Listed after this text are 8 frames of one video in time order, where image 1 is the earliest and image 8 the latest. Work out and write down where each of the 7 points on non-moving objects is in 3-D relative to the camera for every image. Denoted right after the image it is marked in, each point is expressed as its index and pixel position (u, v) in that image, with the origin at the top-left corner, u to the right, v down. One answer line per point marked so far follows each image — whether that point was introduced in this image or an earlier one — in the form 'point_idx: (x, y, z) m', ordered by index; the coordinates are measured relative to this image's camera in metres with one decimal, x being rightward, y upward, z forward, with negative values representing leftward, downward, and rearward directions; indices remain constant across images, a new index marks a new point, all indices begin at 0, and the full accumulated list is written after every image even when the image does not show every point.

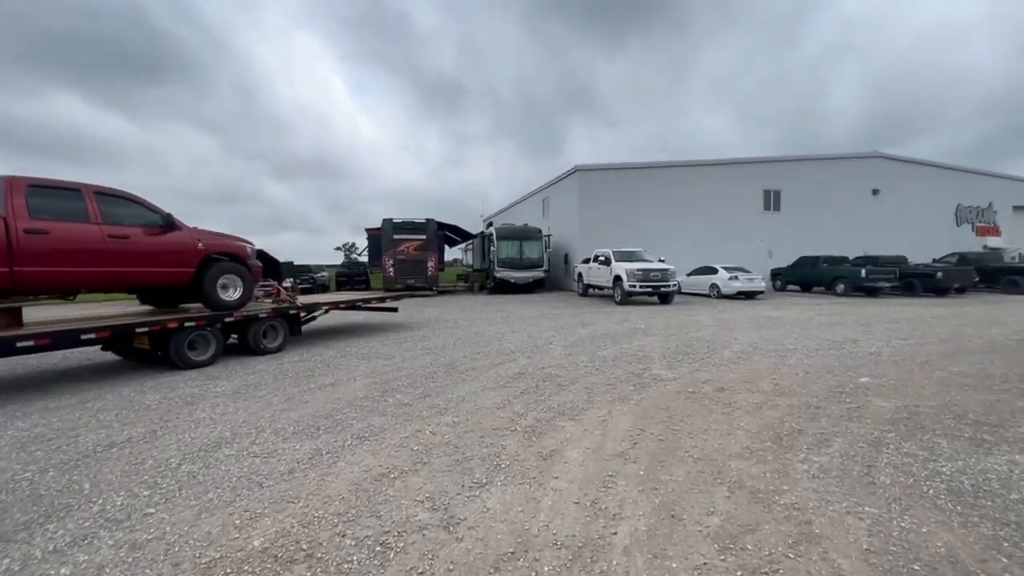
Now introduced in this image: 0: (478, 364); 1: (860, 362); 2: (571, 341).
0: (-0.6, -1.2, +7.6) m
1: (+5.3, -1.1, +7.2) m
2: (+1.2, -1.1, +9.6) m
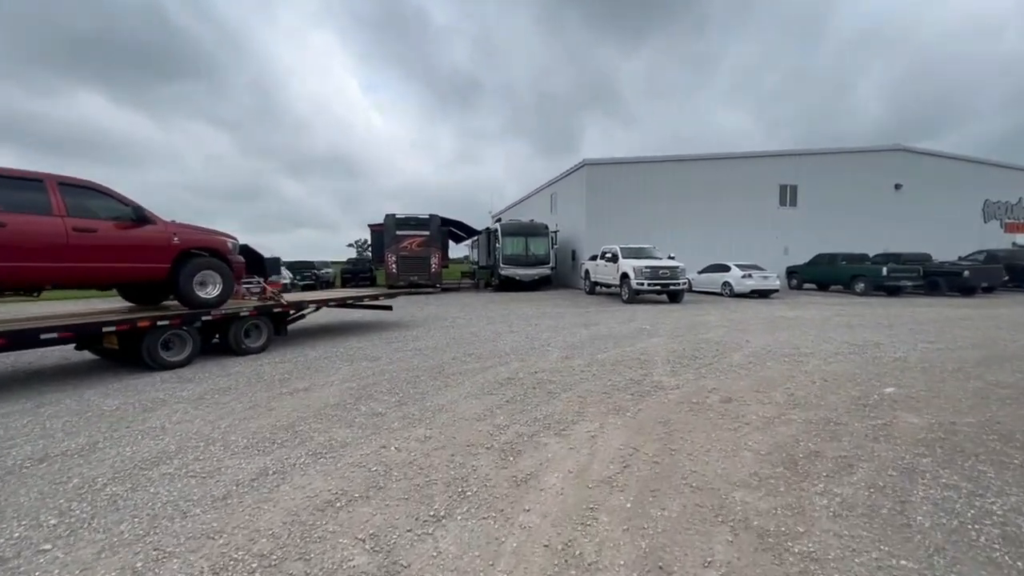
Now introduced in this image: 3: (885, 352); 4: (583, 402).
0: (-0.7, -1.2, +7.1) m
1: (+5.2, -1.1, +6.5) m
2: (+1.1, -1.1, +9.0) m
3: (+6.0, -1.1, +7.6) m
4: (+0.8, -1.3, +5.3) m
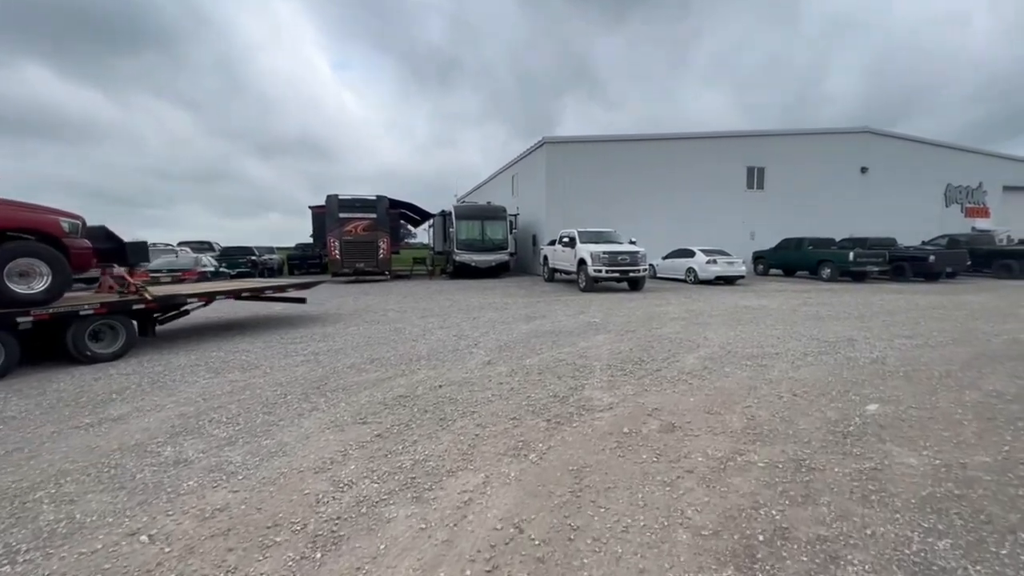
0: (-1.9, -1.1, +5.7) m
1: (+4.0, -1.0, +5.4) m
2: (-0.2, -0.9, +7.7) m
3: (+4.8, -0.9, +6.5) m
4: (-0.3, -1.2, +3.9) m
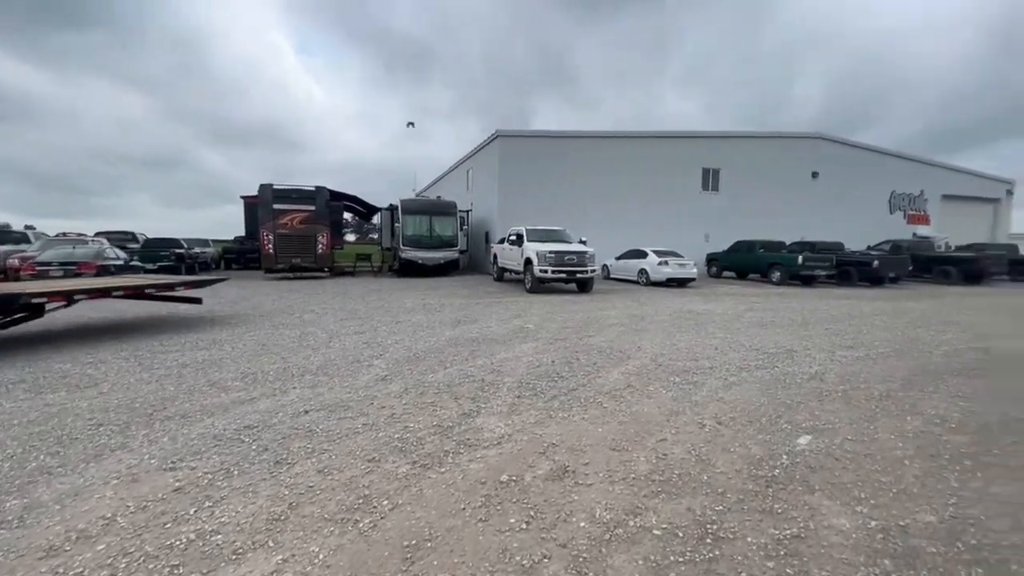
0: (-3.0, -1.1, +4.6) m
1: (+2.9, -1.1, +4.8) m
2: (-1.4, -0.9, +6.8) m
3: (+3.6, -1.0, +5.9) m
4: (-1.3, -1.3, +3.0) m
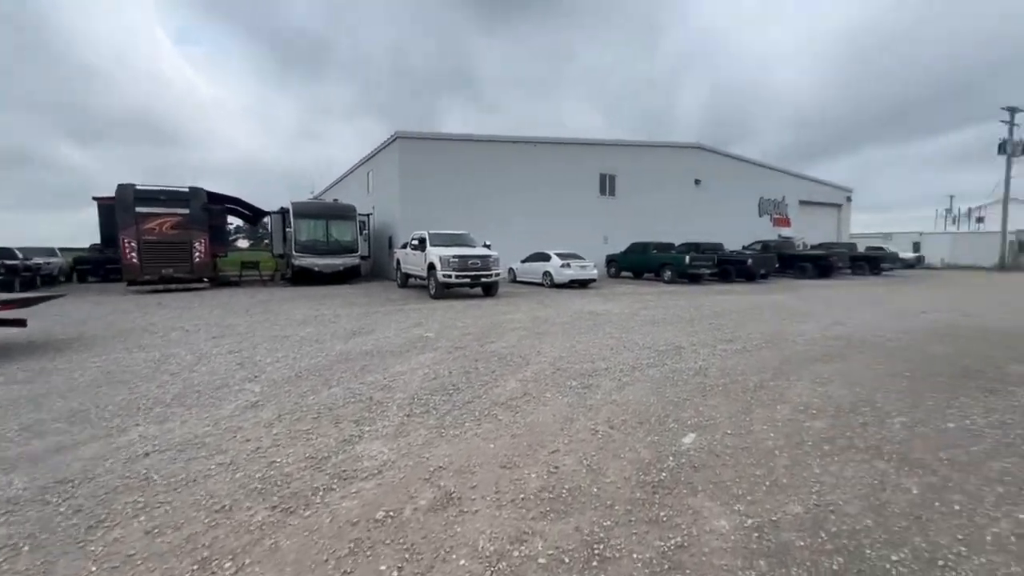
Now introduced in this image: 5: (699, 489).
0: (-3.9, -1.3, +3.7) m
1: (+1.8, -1.1, +5.0) m
2: (-2.8, -1.1, +6.1) m
3: (+2.3, -1.0, +6.2) m
4: (-2.0, -1.4, +2.5) m
5: (+1.2, -1.3, +3.0) m
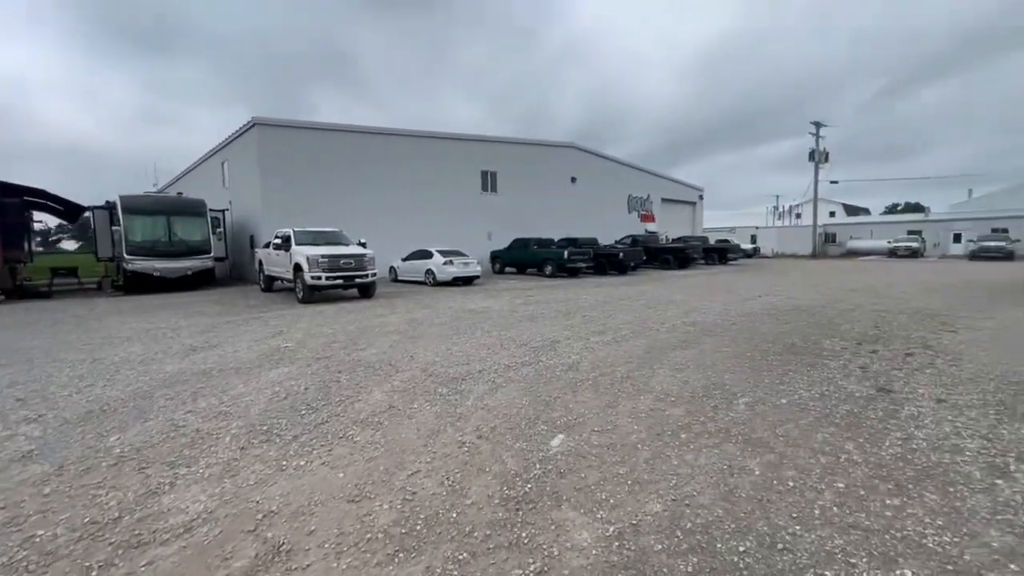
0: (-4.8, -1.5, +2.4) m
1: (+0.4, -1.1, +4.9) m
2: (-4.3, -1.2, +4.9) m
3: (+0.6, -1.0, +6.2) m
4: (-2.6, -1.5, +1.6) m
5: (+0.3, -1.3, +2.9) m
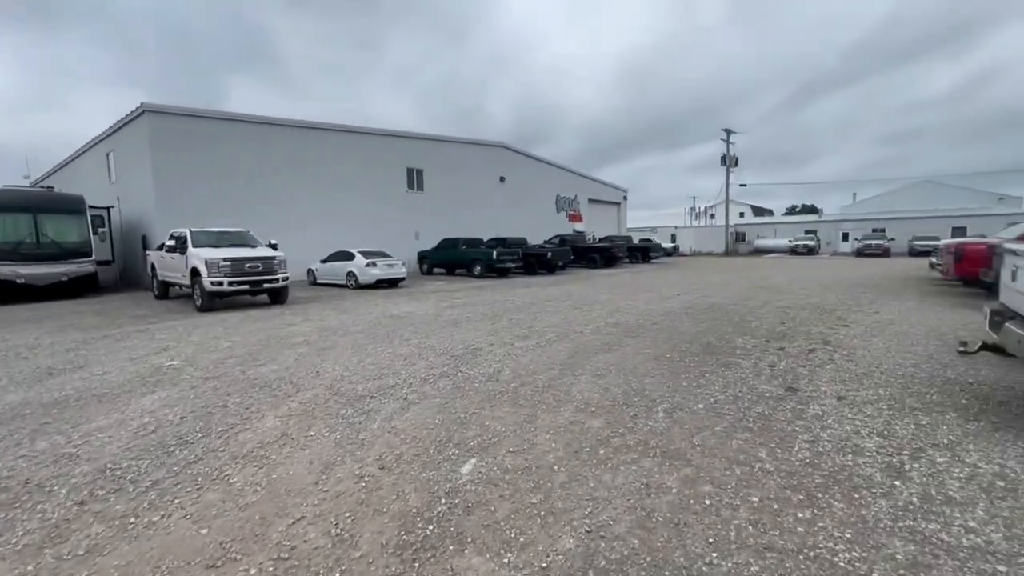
0: (-5.3, -1.6, +1.3) m
1: (-0.4, -1.2, +4.6) m
2: (-5.1, -1.4, +3.9) m
3: (-0.4, -1.0, +5.9) m
4: (-3.0, -1.6, +0.8) m
5: (-0.2, -1.4, +2.6) m
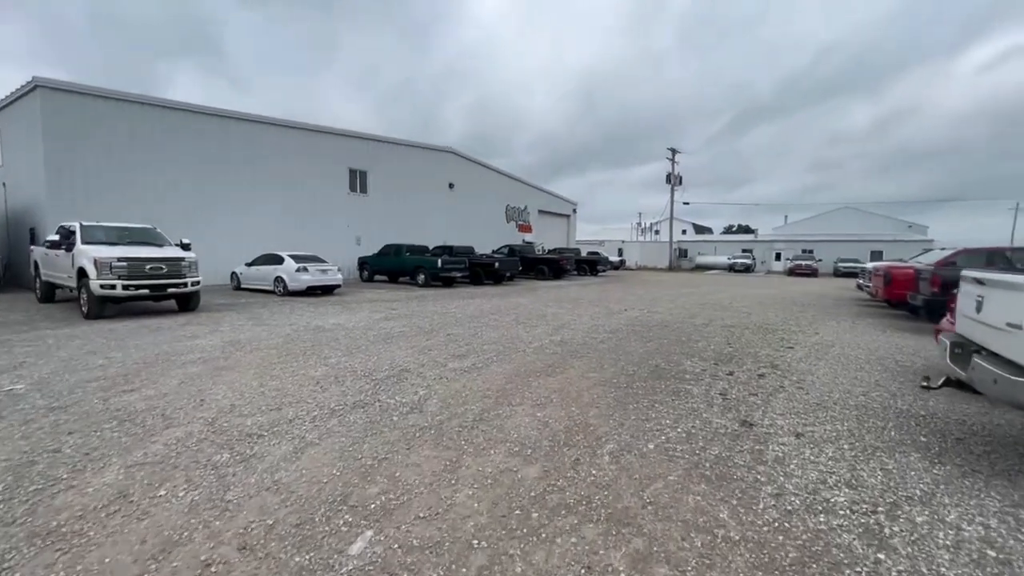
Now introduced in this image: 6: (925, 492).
0: (-5.5, -1.6, 0.0) m
1: (-1.0, -1.3, +3.7) m
2: (-5.7, -1.4, +2.6) m
3: (-1.2, -1.2, +5.1) m
4: (-3.2, -1.6, -0.2) m
5: (-0.7, -1.5, +1.8) m
6: (+2.8, -1.4, +3.2) m
